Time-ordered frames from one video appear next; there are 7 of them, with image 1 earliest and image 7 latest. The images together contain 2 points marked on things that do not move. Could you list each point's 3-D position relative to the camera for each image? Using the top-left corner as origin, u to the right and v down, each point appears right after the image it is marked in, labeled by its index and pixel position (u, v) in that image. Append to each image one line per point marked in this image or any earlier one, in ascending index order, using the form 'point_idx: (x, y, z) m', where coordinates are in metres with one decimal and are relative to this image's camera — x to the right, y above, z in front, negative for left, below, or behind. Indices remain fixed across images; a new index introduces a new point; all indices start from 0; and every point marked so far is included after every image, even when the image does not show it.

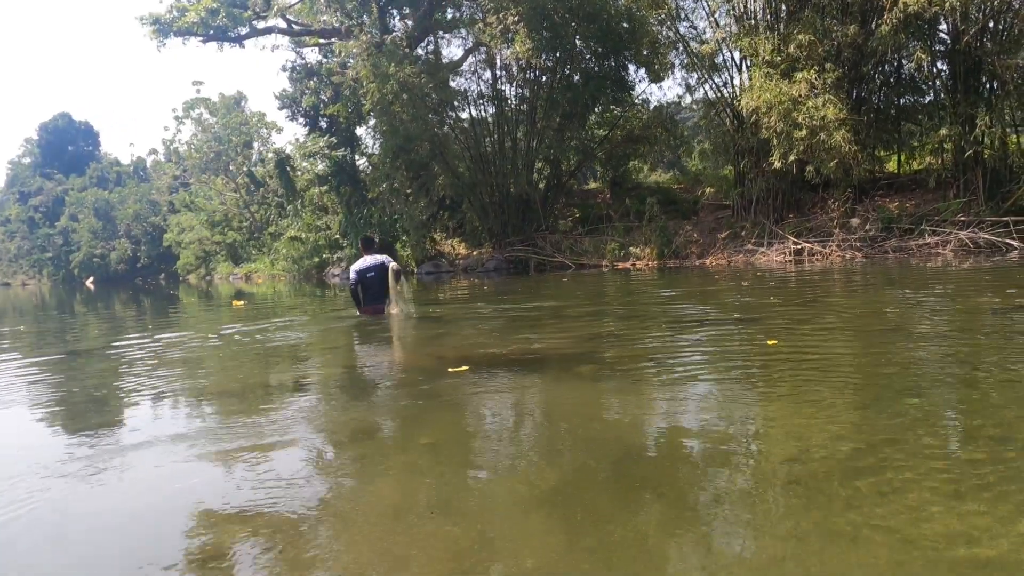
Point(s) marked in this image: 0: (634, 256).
0: (+3.2, +0.8, +17.0) m
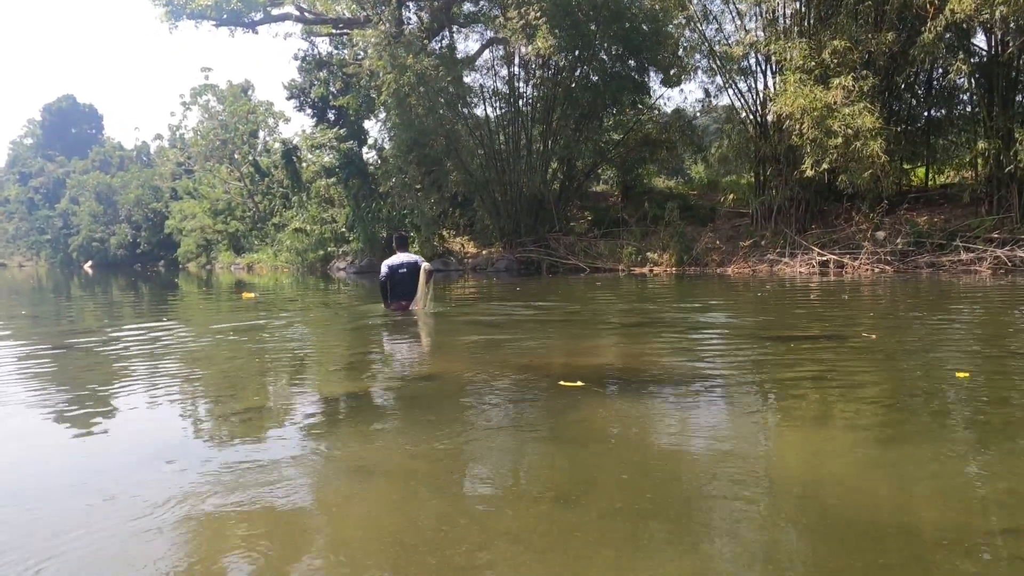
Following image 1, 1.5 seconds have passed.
0: (+3.5, +0.7, +16.6) m
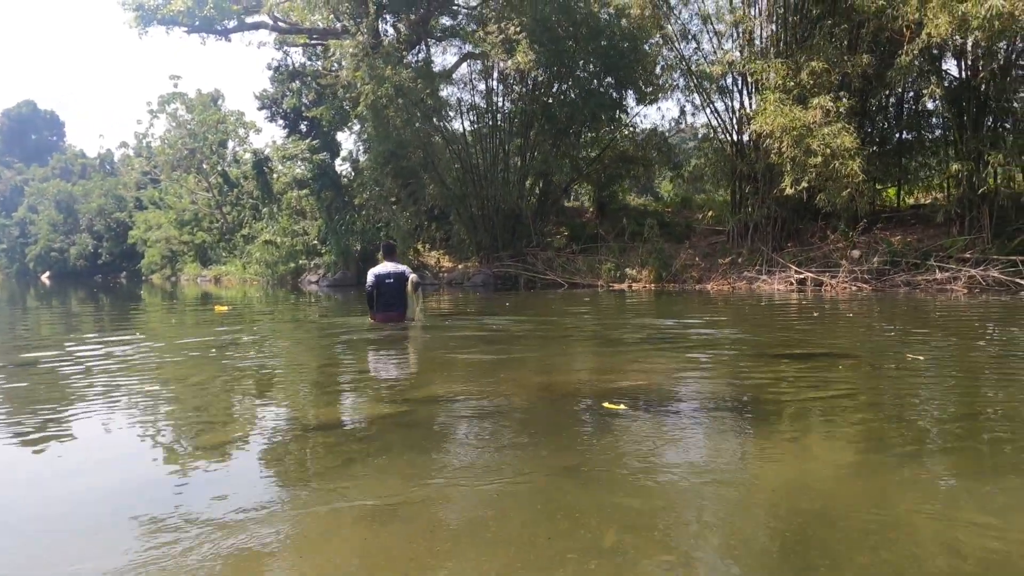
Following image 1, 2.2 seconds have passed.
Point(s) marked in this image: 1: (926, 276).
0: (+3.0, +0.3, +16.6) m
1: (+7.7, +0.2, +12.2) m
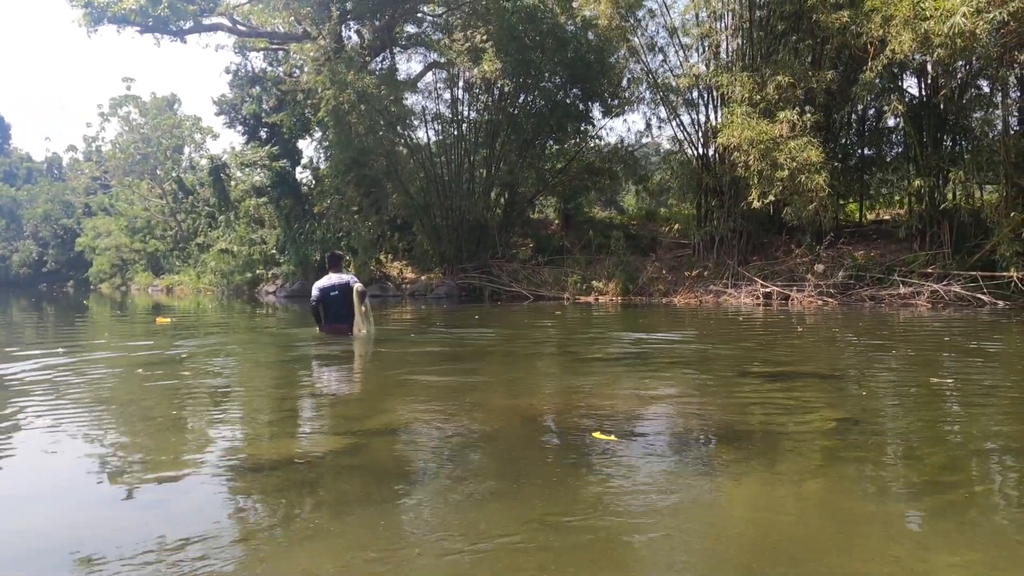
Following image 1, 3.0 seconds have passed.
0: (+2.1, -0.1, +16.4) m
1: (+7.0, 0.0, +12.3) m
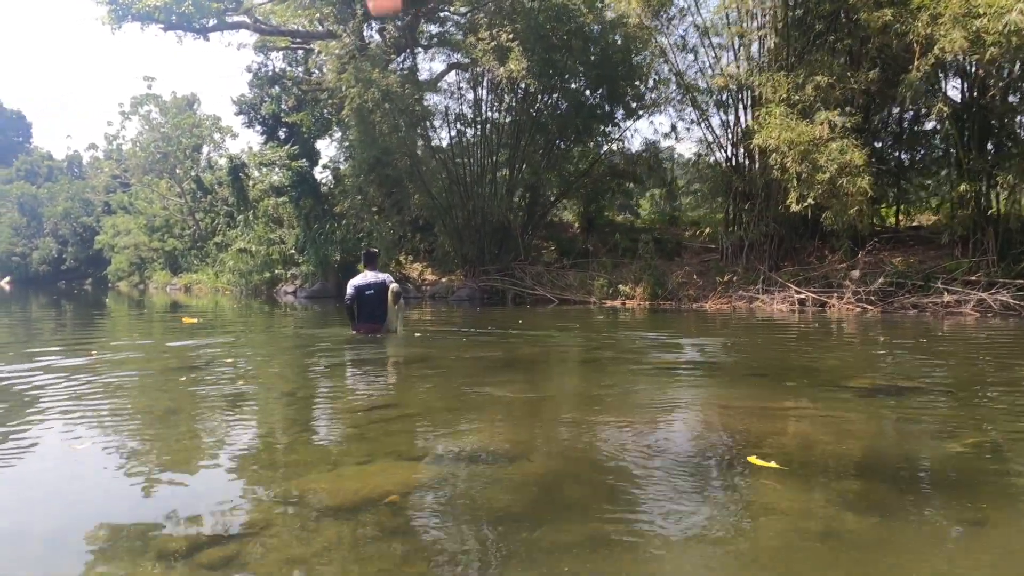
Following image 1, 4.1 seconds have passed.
0: (+2.7, -0.2, +16.1) m
1: (+7.6, -0.2, +11.9) m
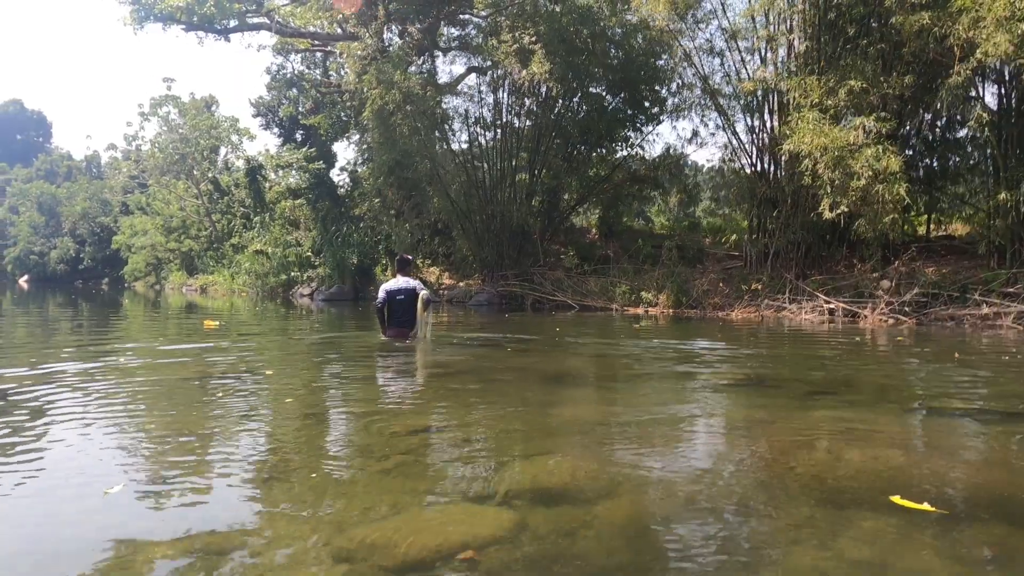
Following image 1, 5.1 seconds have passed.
0: (+3.1, -0.3, +15.8) m
1: (+7.9, -0.4, +11.5) m
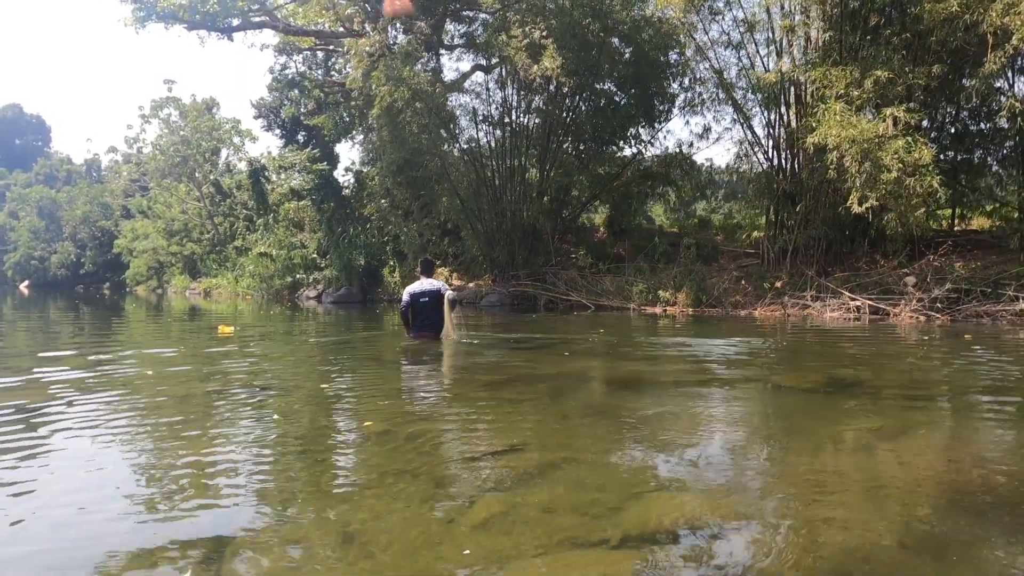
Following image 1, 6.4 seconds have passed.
0: (+3.4, -0.3, +15.4) m
1: (+8.3, -0.3, +11.2) m
